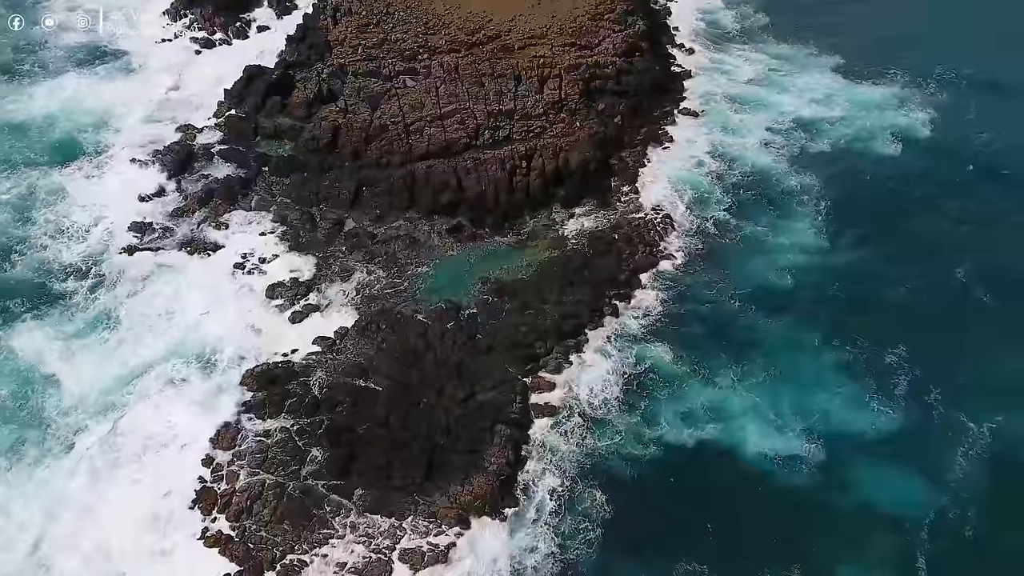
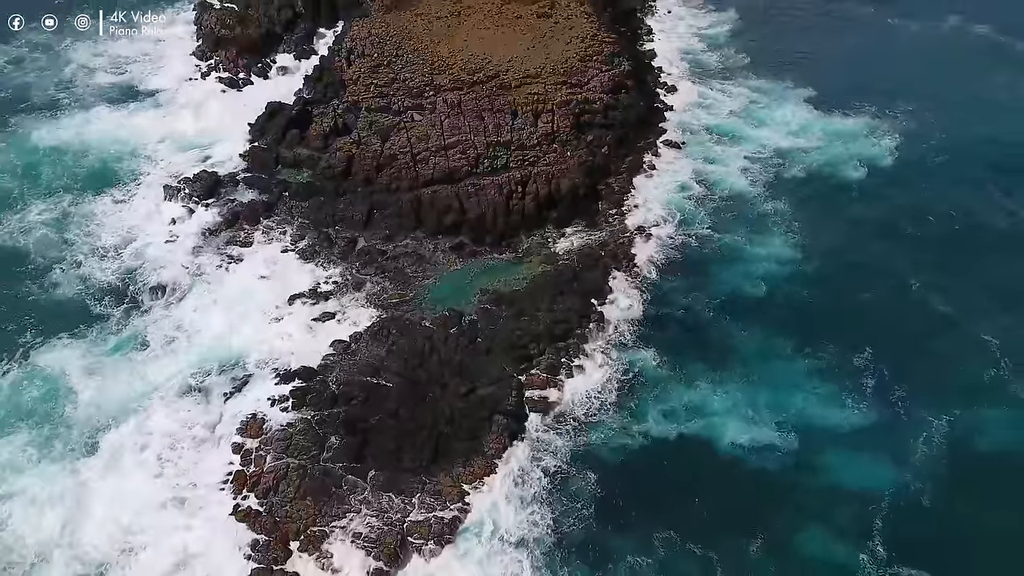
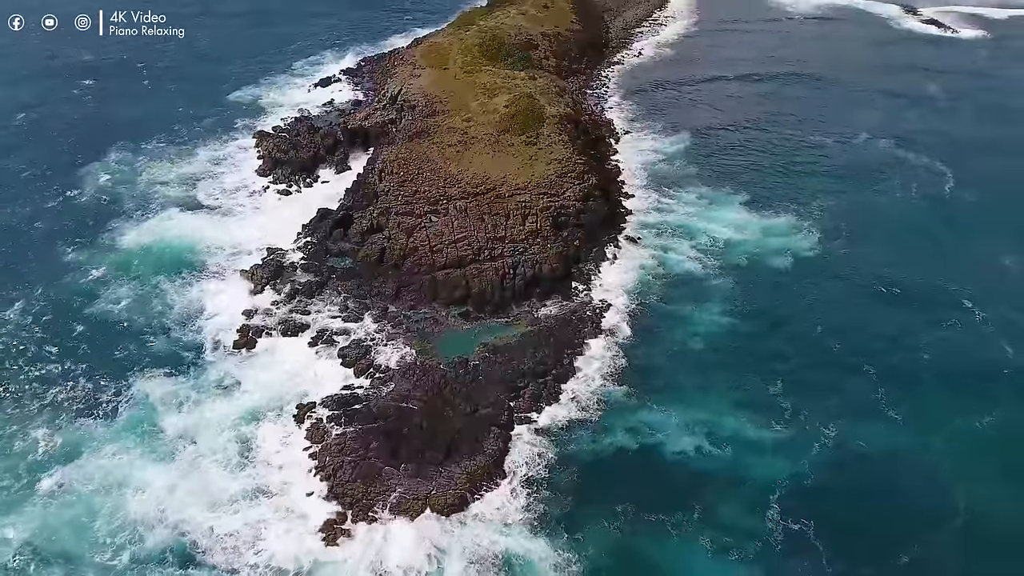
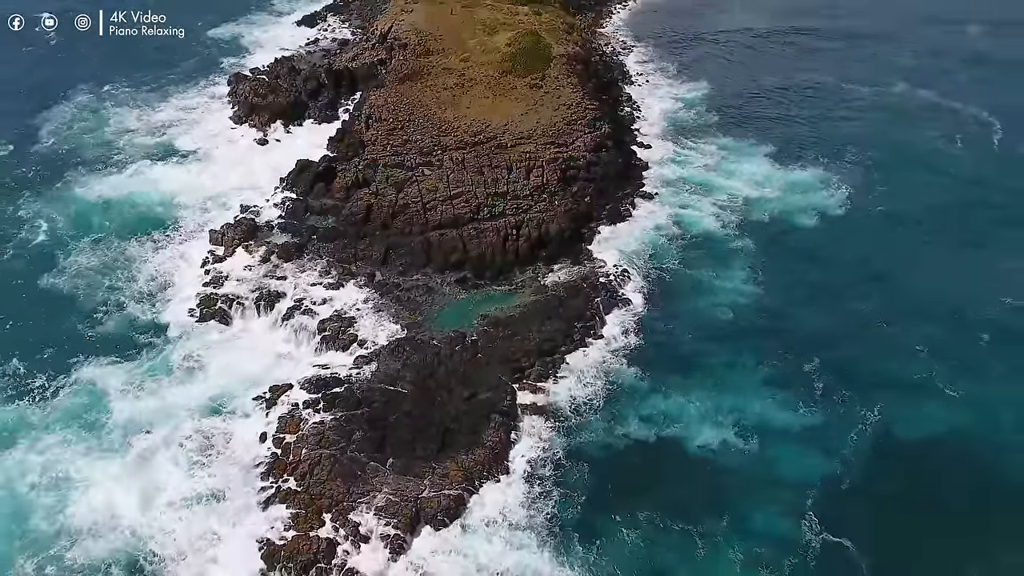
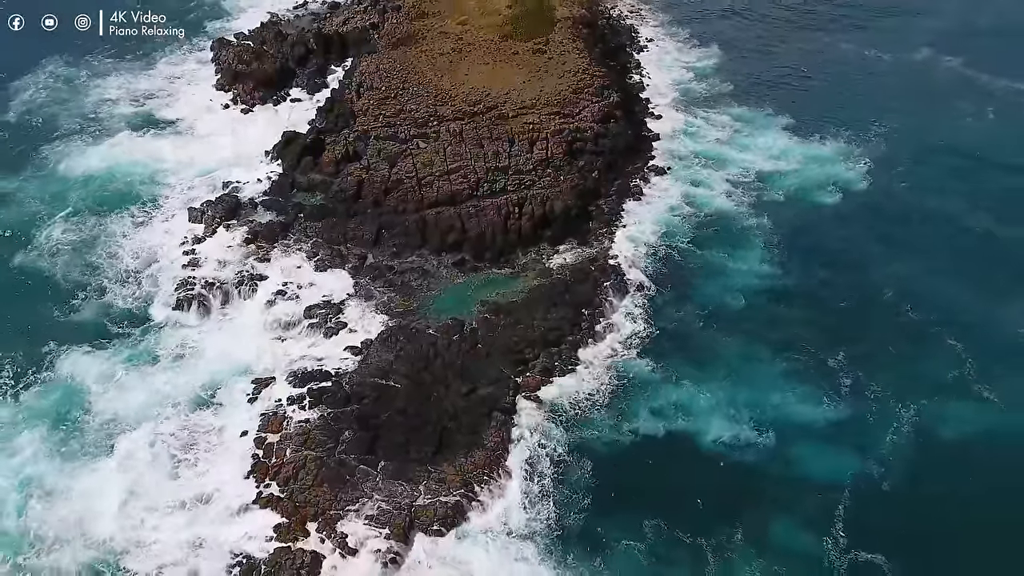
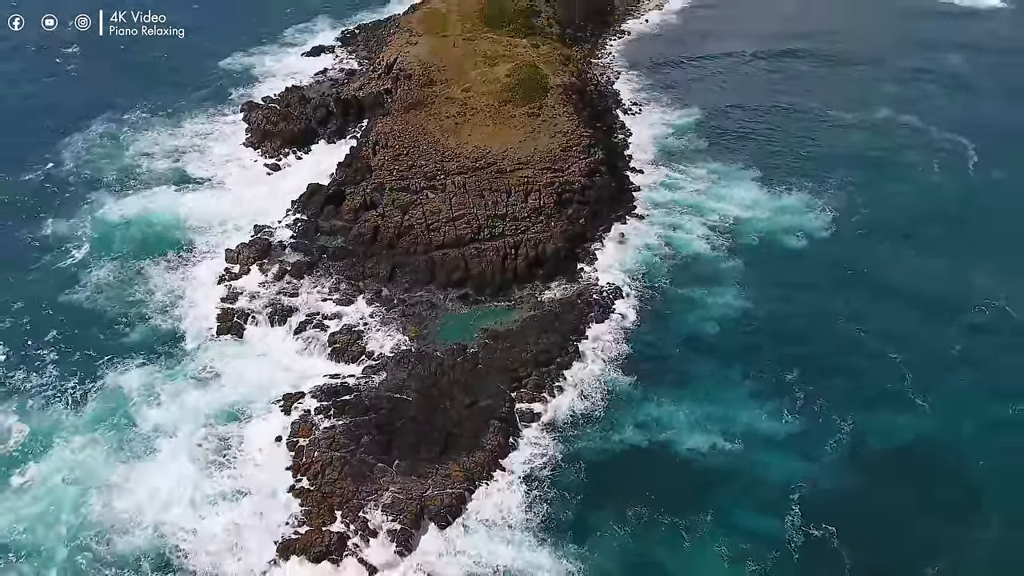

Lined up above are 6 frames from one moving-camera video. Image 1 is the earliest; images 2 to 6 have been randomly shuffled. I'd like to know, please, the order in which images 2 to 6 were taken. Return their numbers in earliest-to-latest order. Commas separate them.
2, 5, 4, 6, 3
